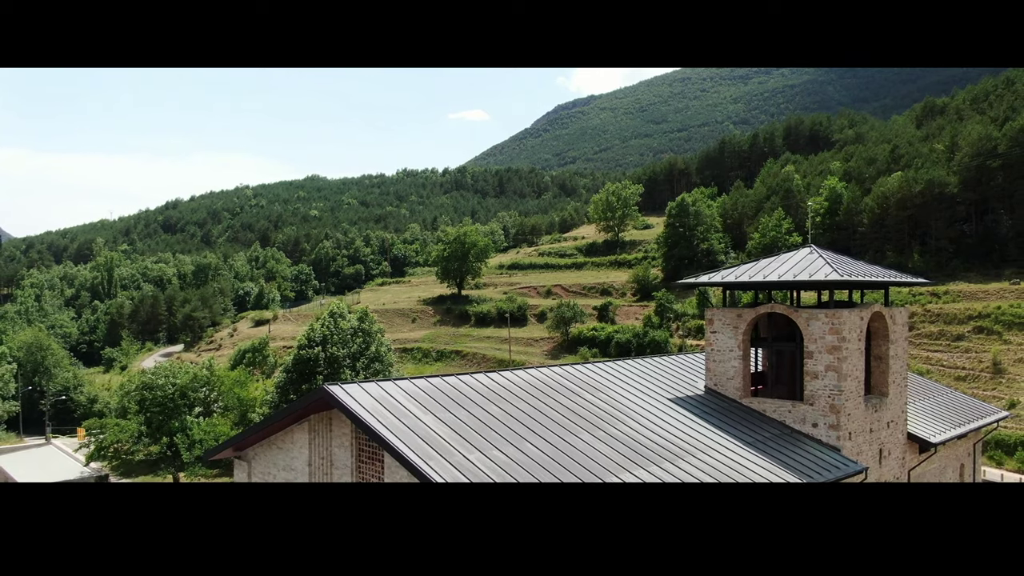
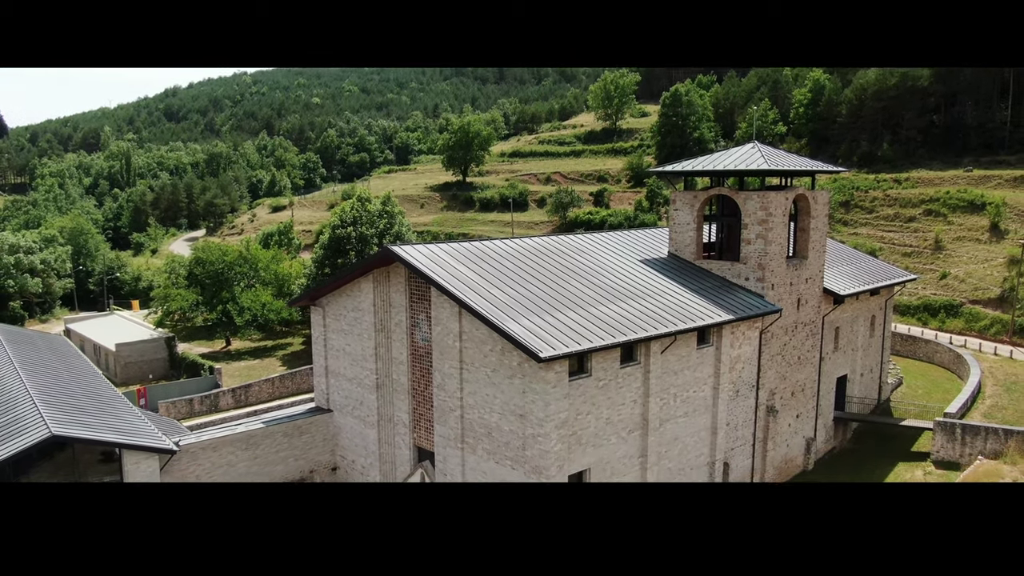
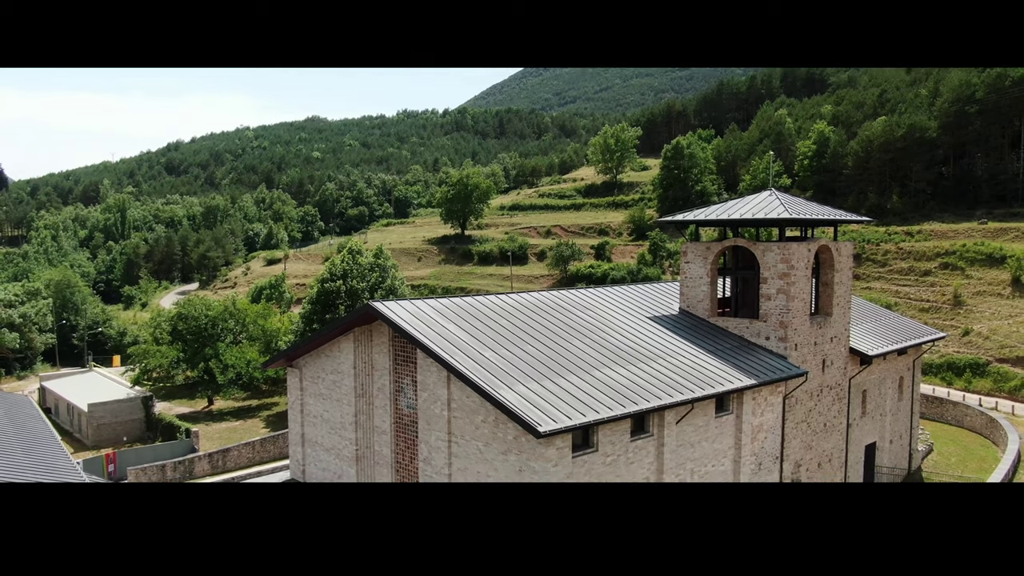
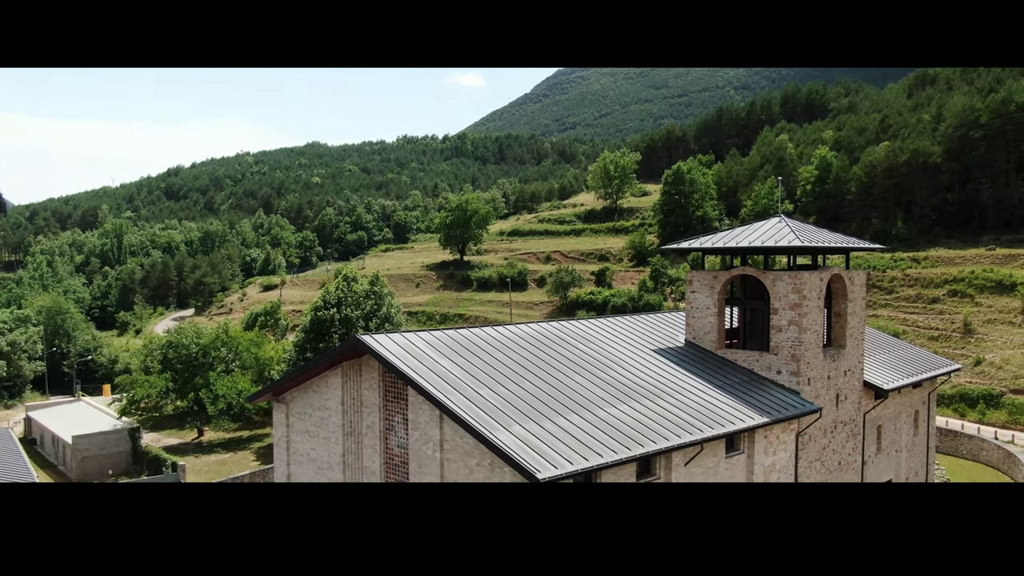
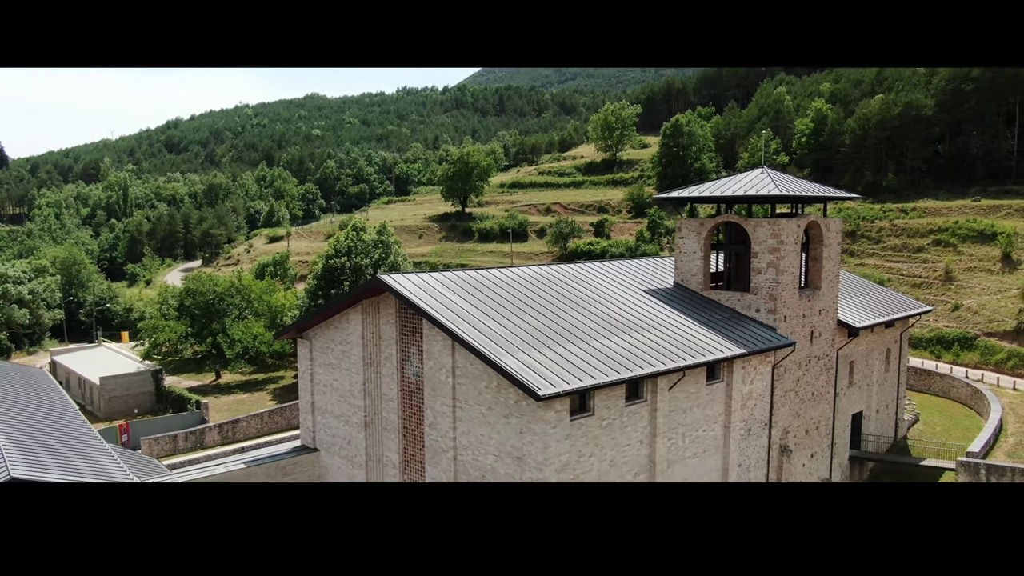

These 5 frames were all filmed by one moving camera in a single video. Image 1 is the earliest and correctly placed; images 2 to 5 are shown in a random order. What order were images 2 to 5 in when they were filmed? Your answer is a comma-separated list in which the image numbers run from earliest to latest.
4, 3, 5, 2
